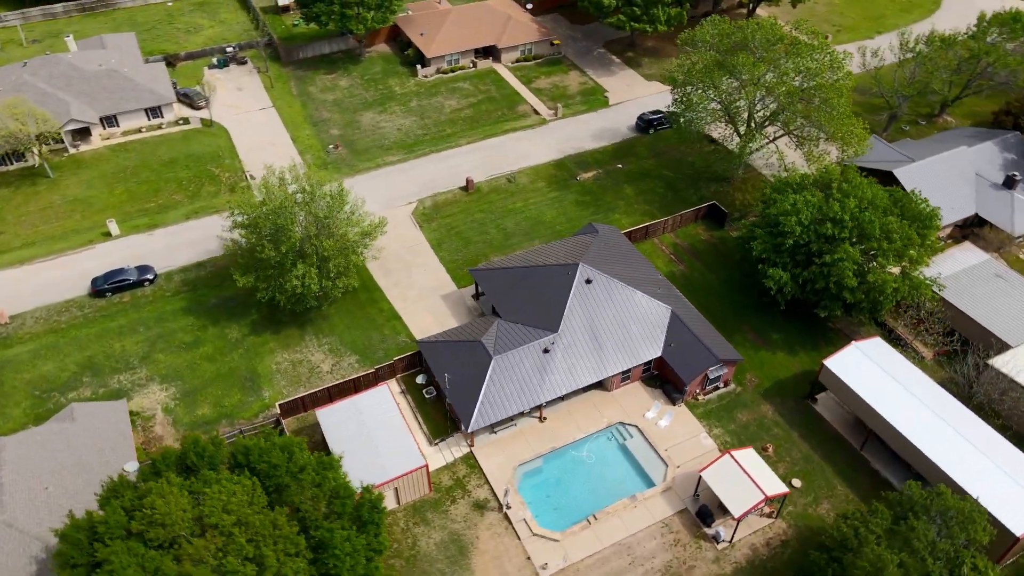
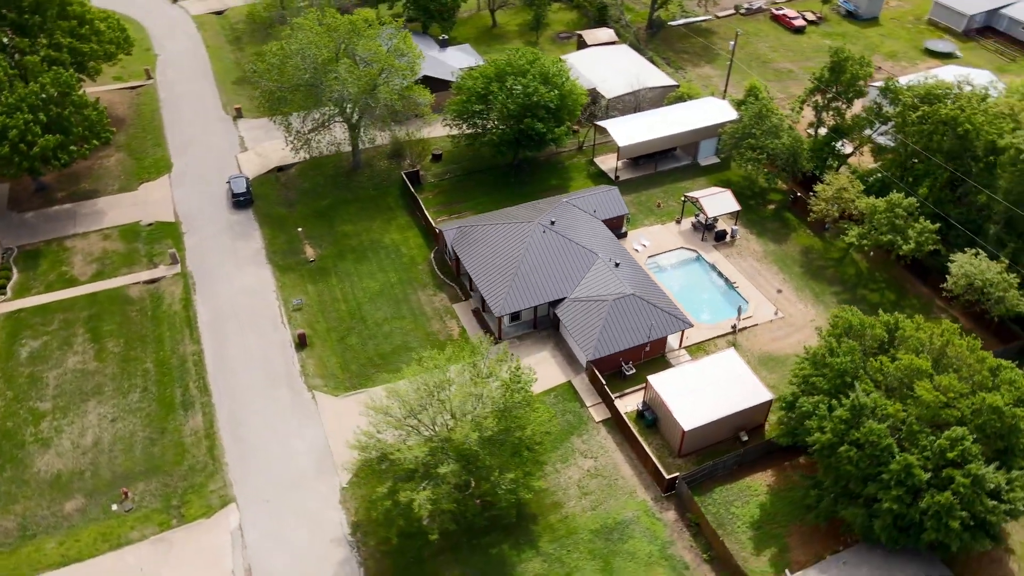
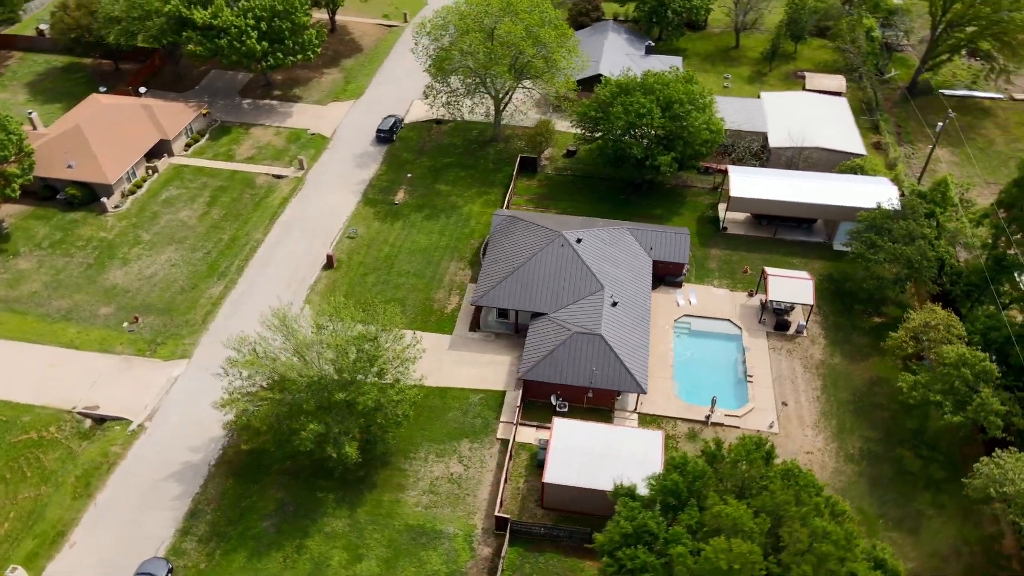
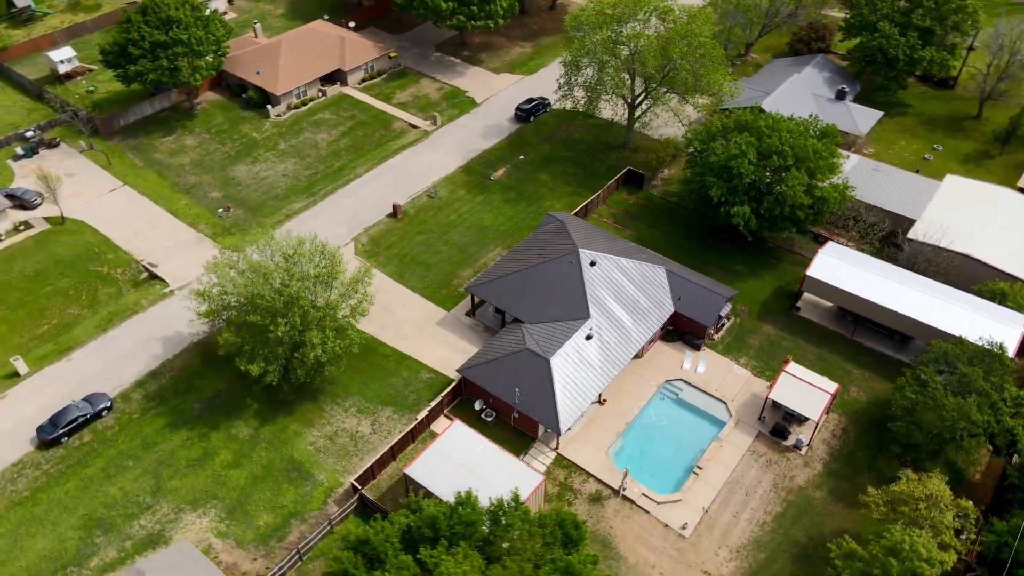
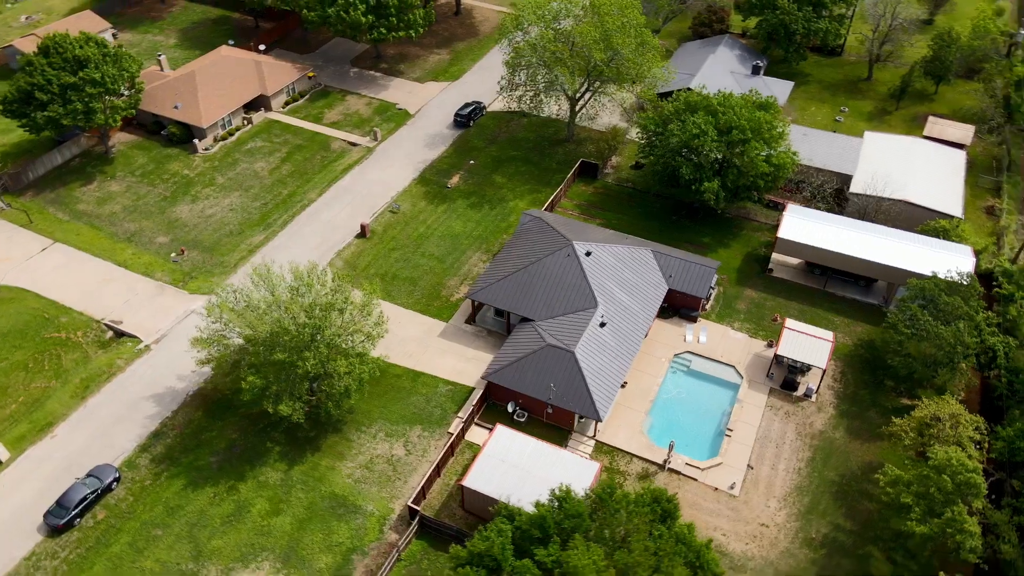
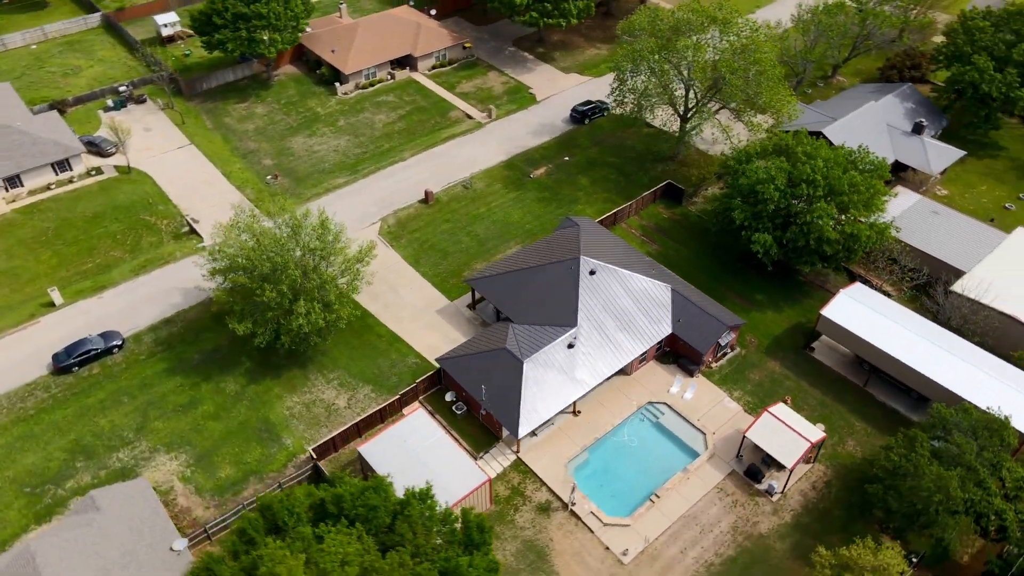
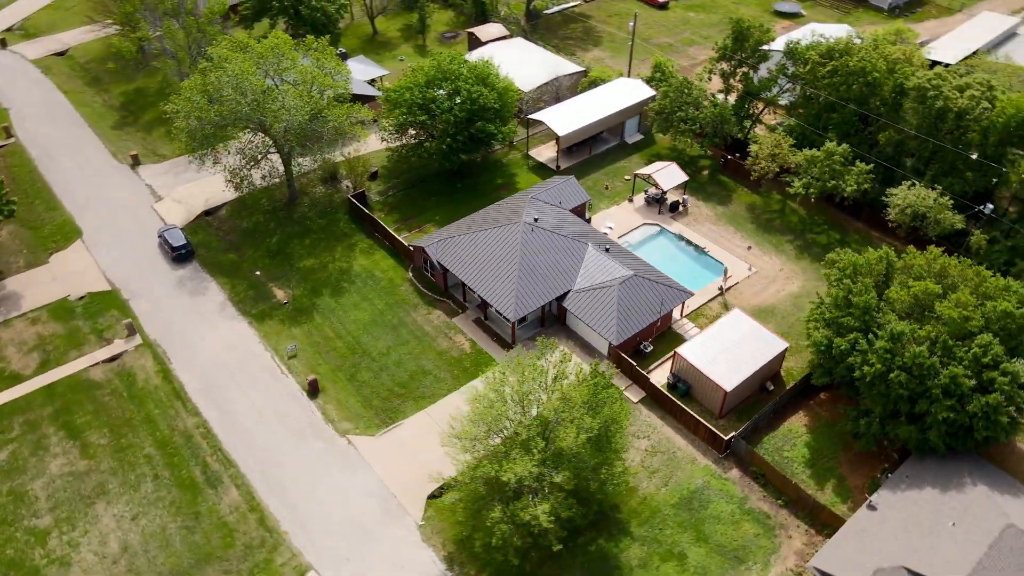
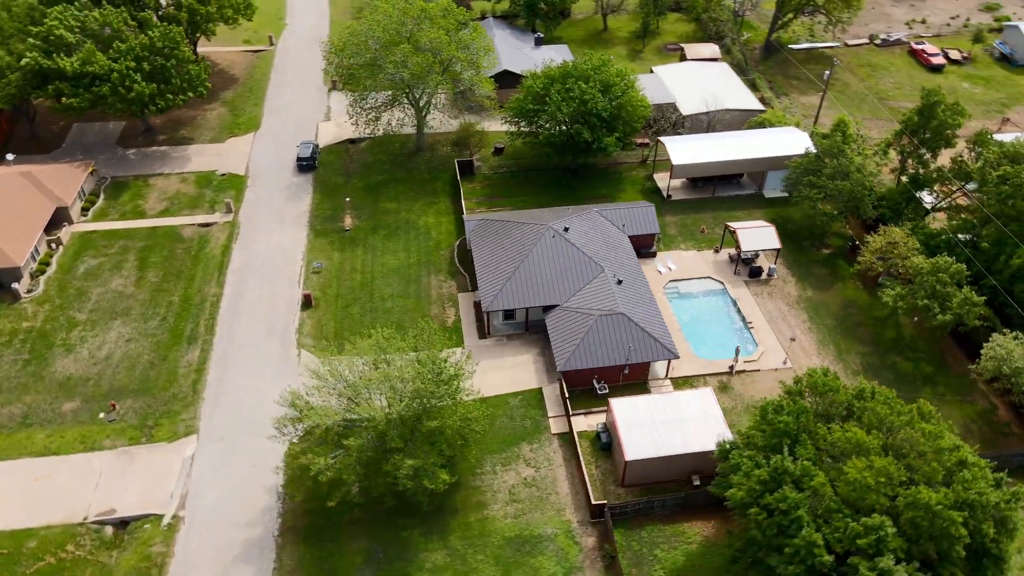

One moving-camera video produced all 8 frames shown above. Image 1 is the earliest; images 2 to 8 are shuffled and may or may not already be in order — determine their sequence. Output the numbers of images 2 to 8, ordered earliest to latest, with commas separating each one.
6, 4, 5, 3, 8, 2, 7
